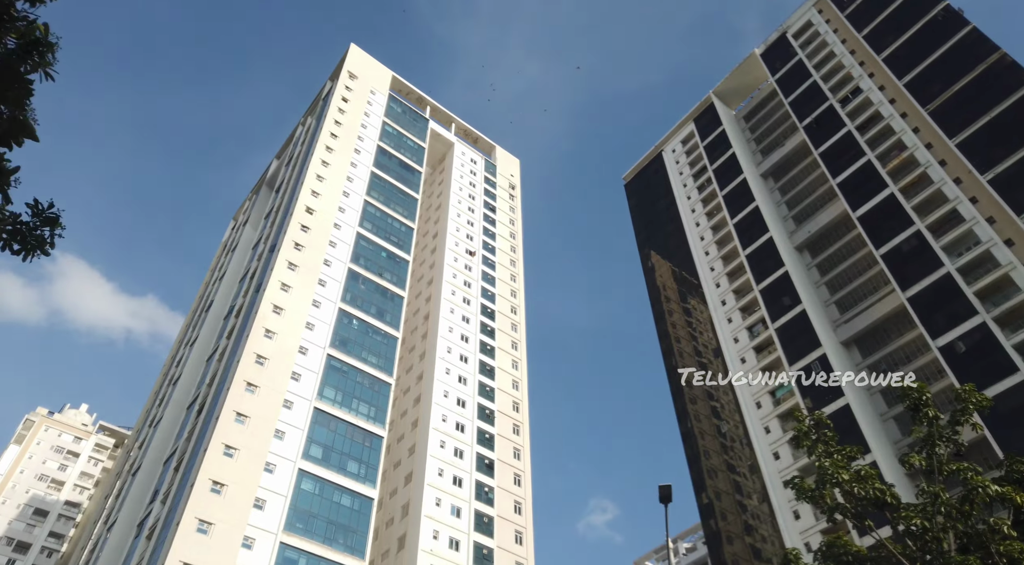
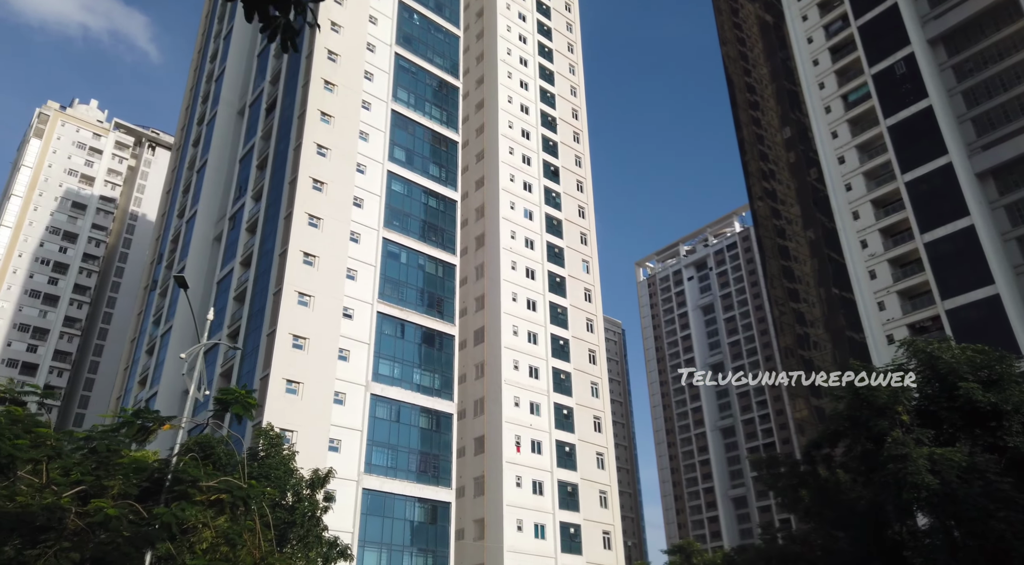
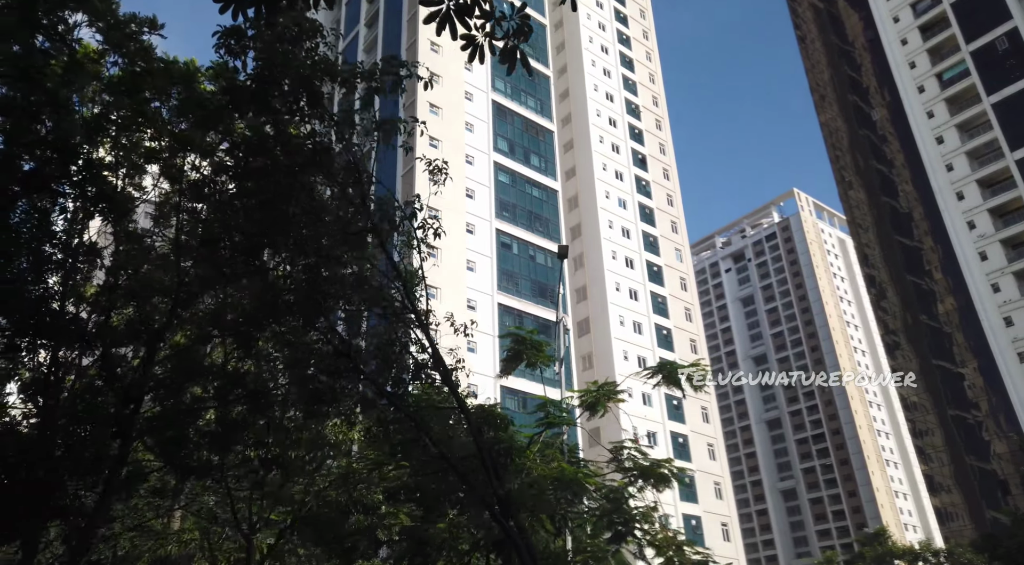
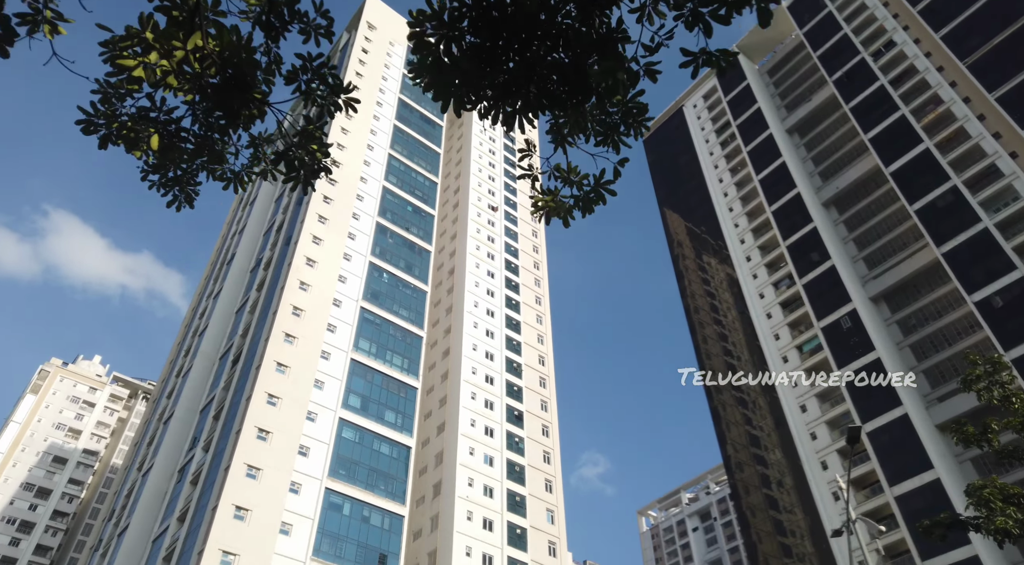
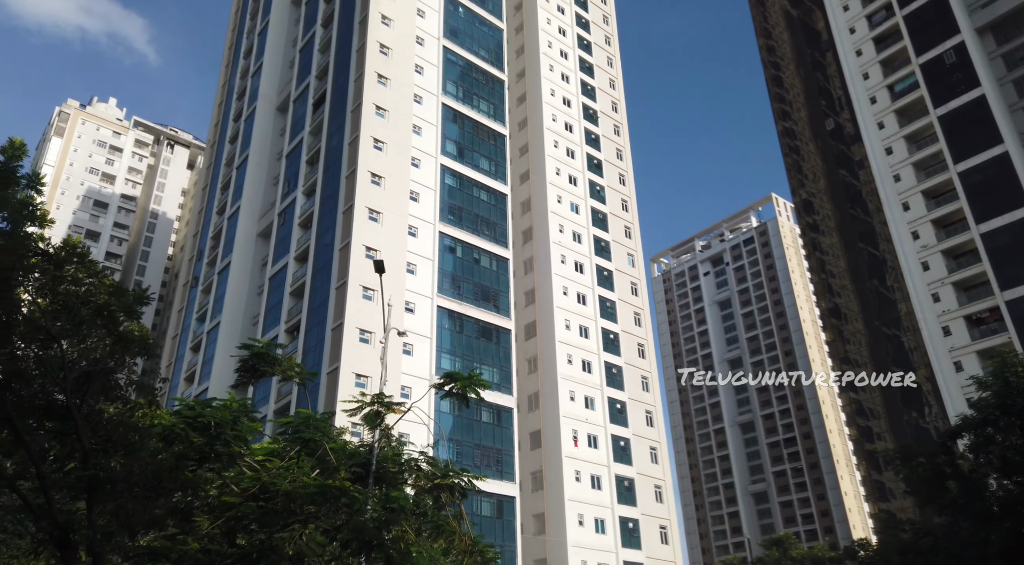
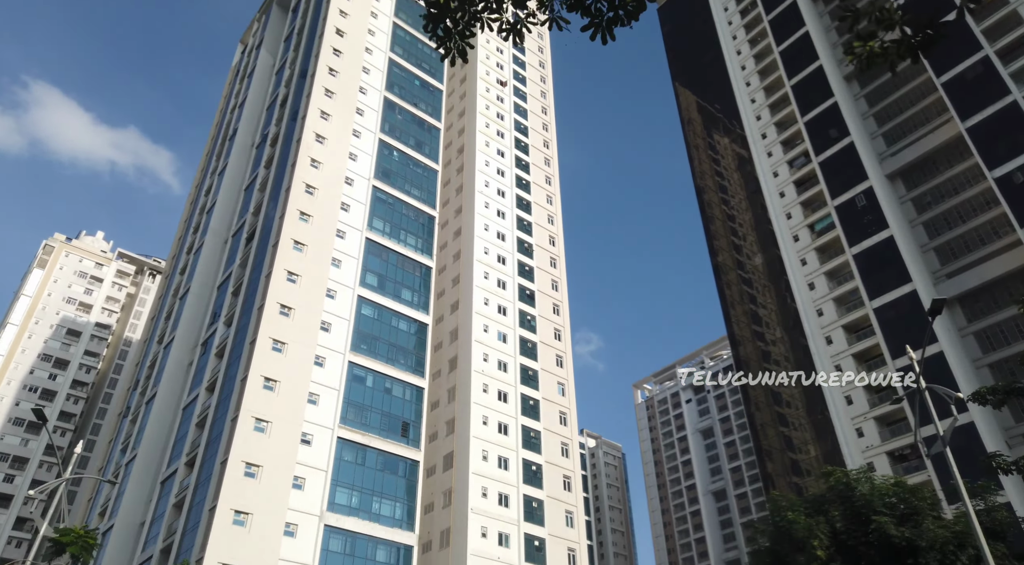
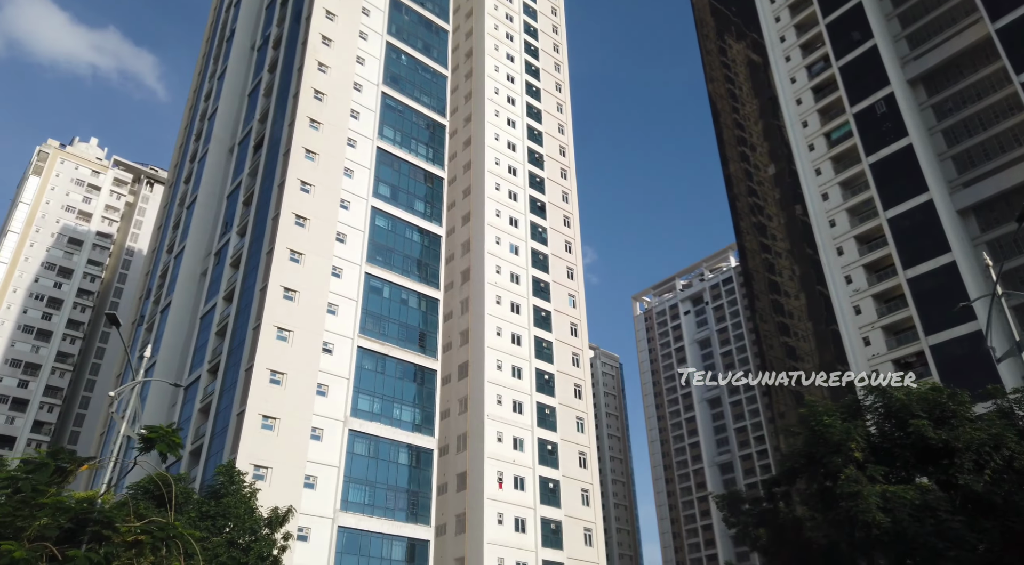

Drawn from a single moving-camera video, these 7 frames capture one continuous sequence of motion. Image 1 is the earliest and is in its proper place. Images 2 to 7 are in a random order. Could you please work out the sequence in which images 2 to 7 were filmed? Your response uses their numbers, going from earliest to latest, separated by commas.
4, 6, 7, 2, 5, 3
